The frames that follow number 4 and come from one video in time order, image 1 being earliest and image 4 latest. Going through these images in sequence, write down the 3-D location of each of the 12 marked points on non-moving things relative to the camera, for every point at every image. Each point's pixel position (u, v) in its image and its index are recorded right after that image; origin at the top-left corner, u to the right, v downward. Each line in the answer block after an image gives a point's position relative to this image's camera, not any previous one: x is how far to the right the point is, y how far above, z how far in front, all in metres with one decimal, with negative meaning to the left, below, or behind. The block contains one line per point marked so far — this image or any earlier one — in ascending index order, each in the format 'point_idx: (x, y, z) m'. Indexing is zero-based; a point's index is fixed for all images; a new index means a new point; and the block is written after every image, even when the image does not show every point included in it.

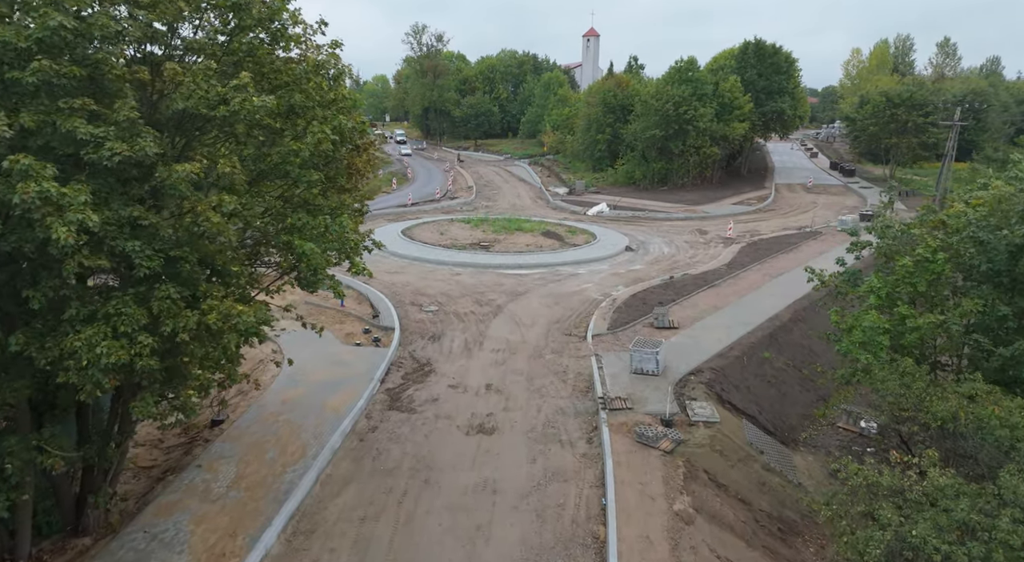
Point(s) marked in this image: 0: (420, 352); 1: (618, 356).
0: (-2.5, -1.9, +15.2) m
1: (+2.7, -1.9, +14.4) m
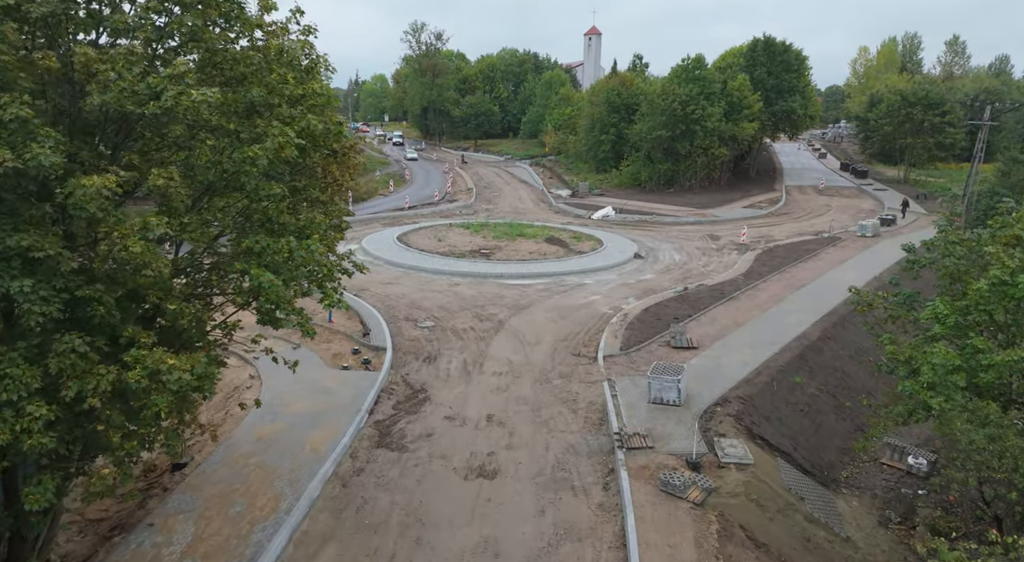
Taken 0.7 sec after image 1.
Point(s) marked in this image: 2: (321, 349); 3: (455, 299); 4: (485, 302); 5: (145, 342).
0: (-2.4, -2.3, +13.8) m
1: (+2.8, -2.3, +13.0) m
2: (-4.9, -1.8, +14.7) m
3: (-1.9, -0.6, +19.1) m
4: (-0.9, -0.7, +18.8) m
5: (-3.3, -0.6, +5.2) m
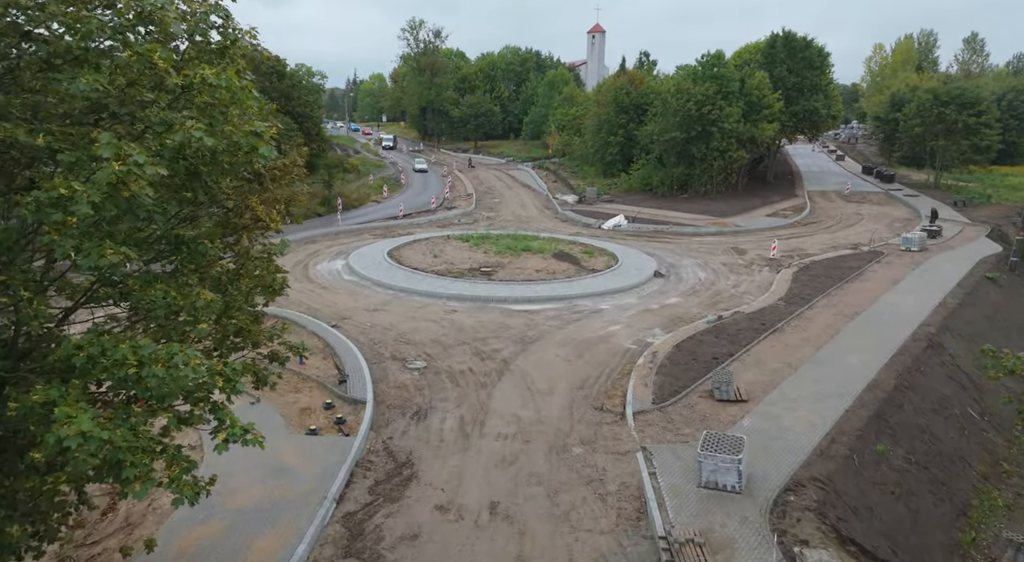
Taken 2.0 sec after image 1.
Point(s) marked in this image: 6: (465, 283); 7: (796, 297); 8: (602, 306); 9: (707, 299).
0: (-2.2, -3.1, +11.1) m
1: (+2.9, -3.1, +10.3) m
2: (-4.7, -2.6, +12.0) m
3: (-1.7, -1.4, +16.3) m
4: (-0.7, -1.5, +16.1) m
5: (-3.2, -1.4, +2.5) m
6: (-1.6, -0.1, +19.6) m
7: (+9.1, -0.5, +18.2) m
8: (+2.9, -0.8, +18.3) m
9: (+6.5, -0.6, +19.1) m
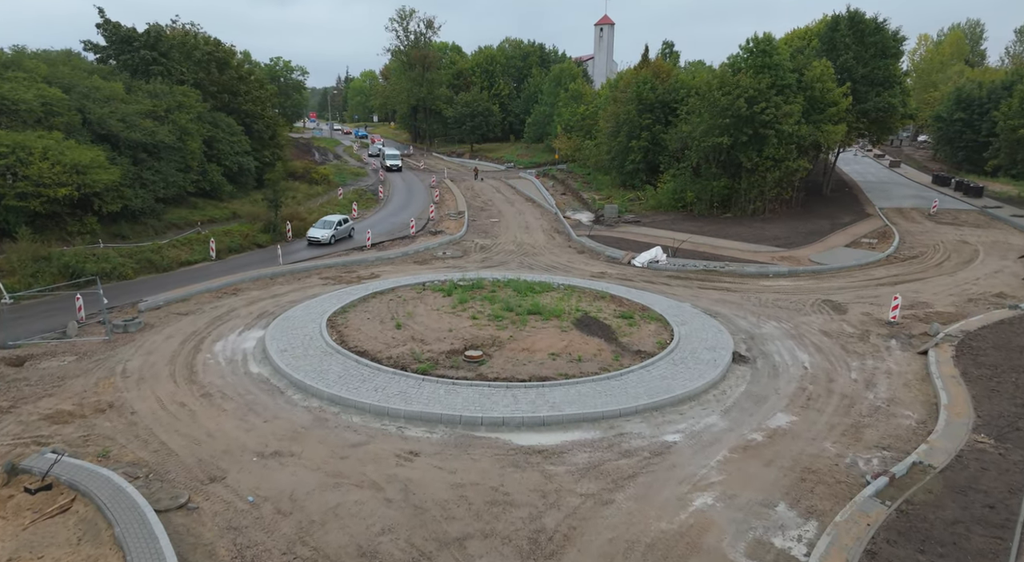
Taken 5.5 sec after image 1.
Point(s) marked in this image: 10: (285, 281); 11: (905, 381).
0: (-2.2, -5.3, +3.4) m
1: (+3.0, -5.3, +2.6) m
2: (-4.7, -4.7, +4.3) m
3: (-1.7, -3.6, +8.7) m
4: (-0.7, -3.7, +8.5) m
5: (-3.1, -3.5, -5.2) m
6: (-1.6, -2.2, +12.0) m
7: (+9.1, -2.7, +10.6) m
8: (+3.0, -3.0, +10.7) m
9: (+6.6, -2.8, +11.5) m
10: (-7.9, 0.0, +19.8) m
11: (+9.0, -2.2, +13.0) m
